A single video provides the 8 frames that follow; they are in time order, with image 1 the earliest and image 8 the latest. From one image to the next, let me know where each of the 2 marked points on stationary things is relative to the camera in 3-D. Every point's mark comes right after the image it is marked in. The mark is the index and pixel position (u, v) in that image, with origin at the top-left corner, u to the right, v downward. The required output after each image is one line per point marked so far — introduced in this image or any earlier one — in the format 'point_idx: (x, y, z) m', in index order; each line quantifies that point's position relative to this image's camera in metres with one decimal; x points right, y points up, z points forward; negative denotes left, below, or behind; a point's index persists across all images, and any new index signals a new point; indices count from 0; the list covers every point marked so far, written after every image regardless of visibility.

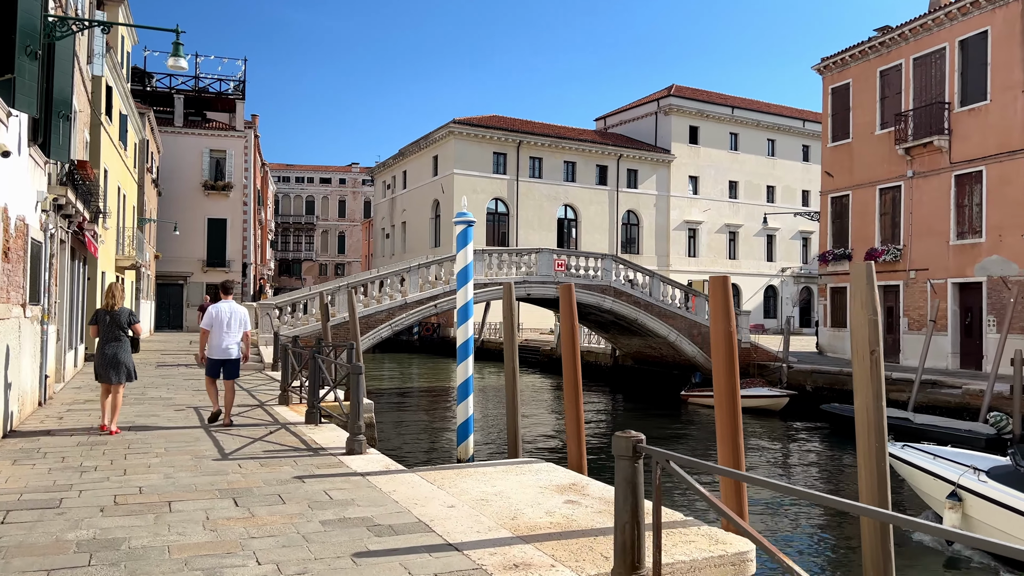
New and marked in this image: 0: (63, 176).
0: (-7.1, +1.8, +12.1) m
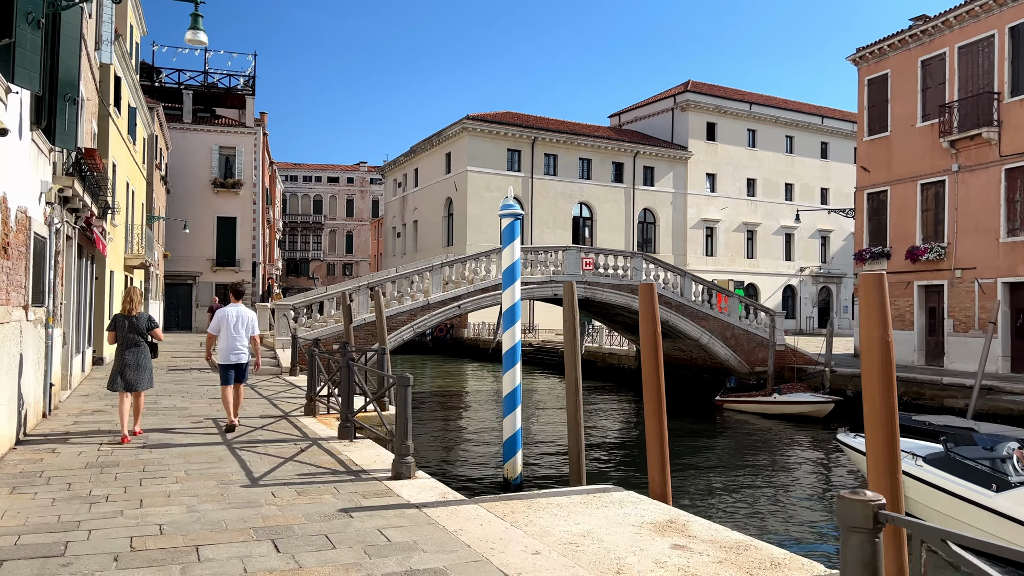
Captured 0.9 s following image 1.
0: (-6.4, +1.8, +11.1) m
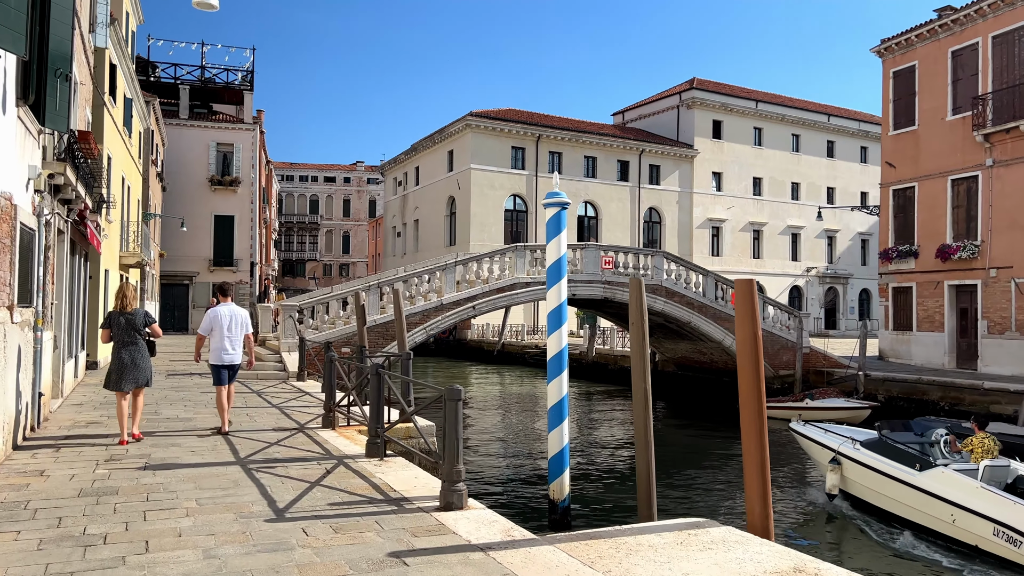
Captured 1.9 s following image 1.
0: (-5.9, +1.8, +10.1) m
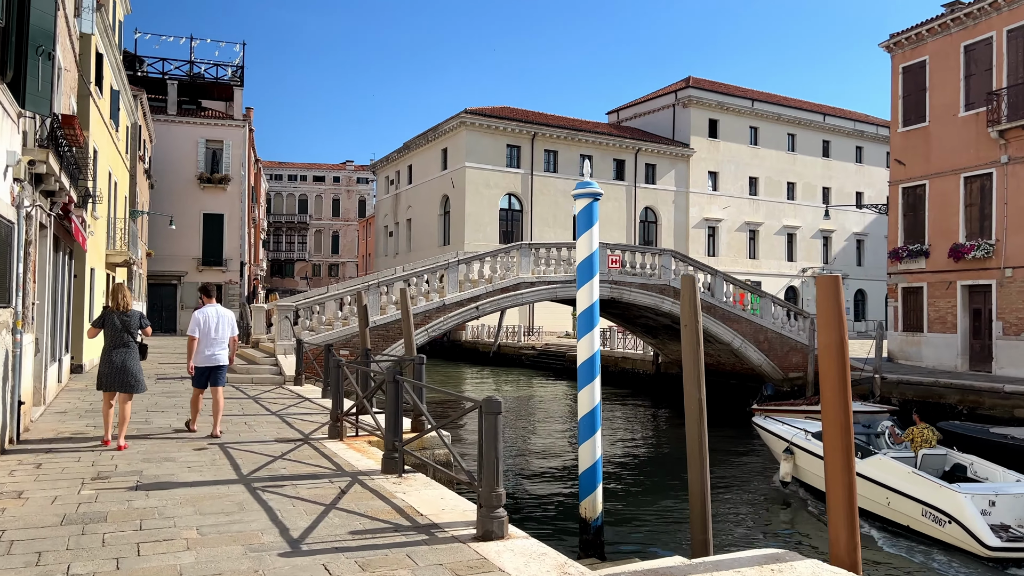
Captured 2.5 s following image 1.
0: (-5.7, +1.8, +9.3) m
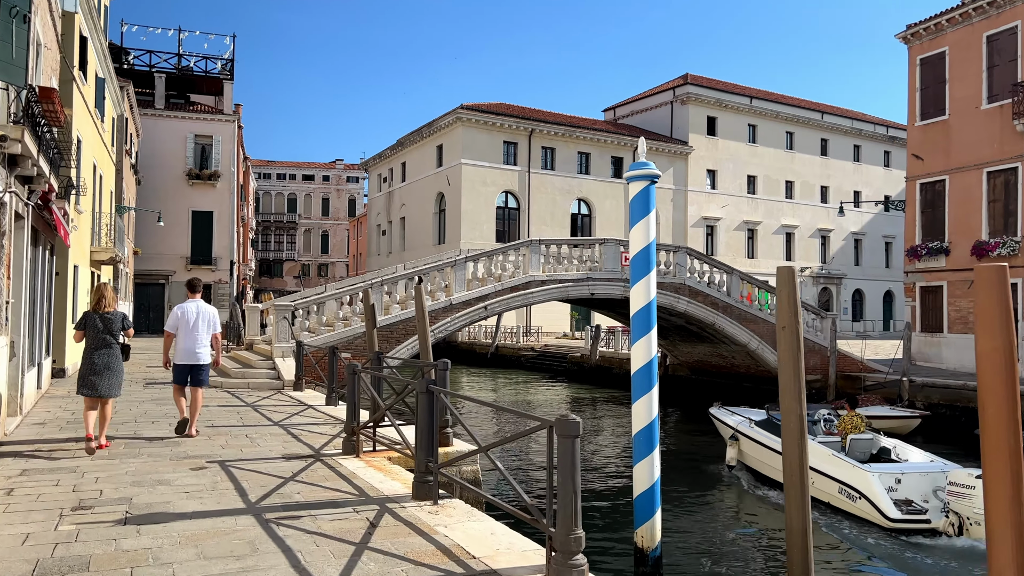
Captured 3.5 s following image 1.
0: (-5.3, +1.9, +8.2) m
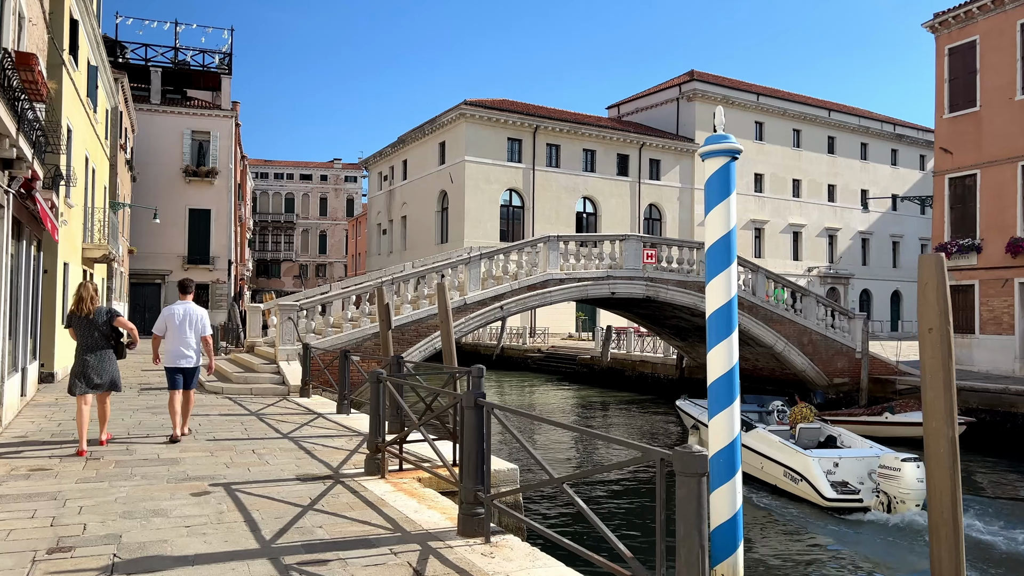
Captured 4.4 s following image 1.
0: (-4.8, +1.9, +7.2) m
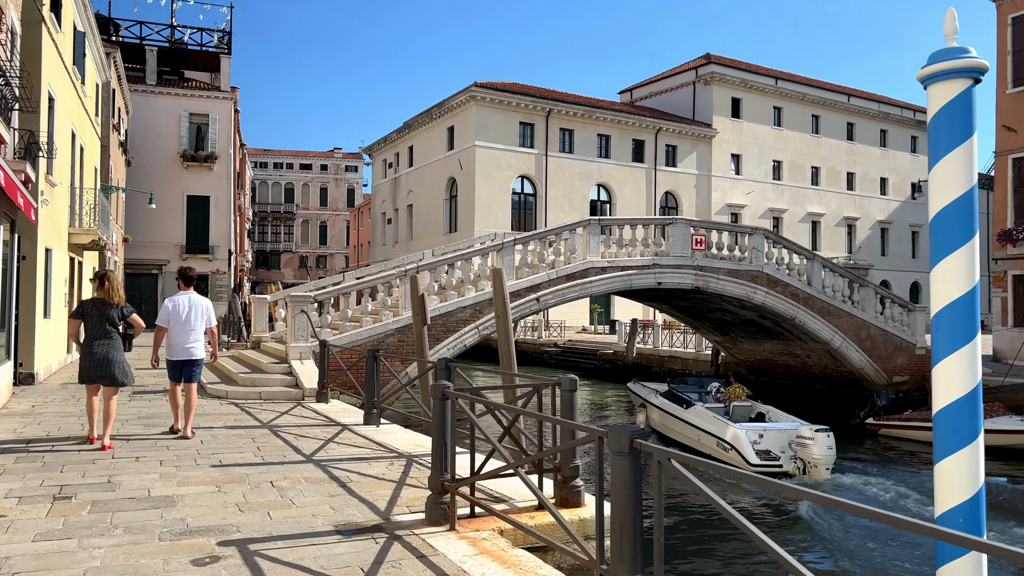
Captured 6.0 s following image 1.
0: (-4.1, +2.0, +5.3) m
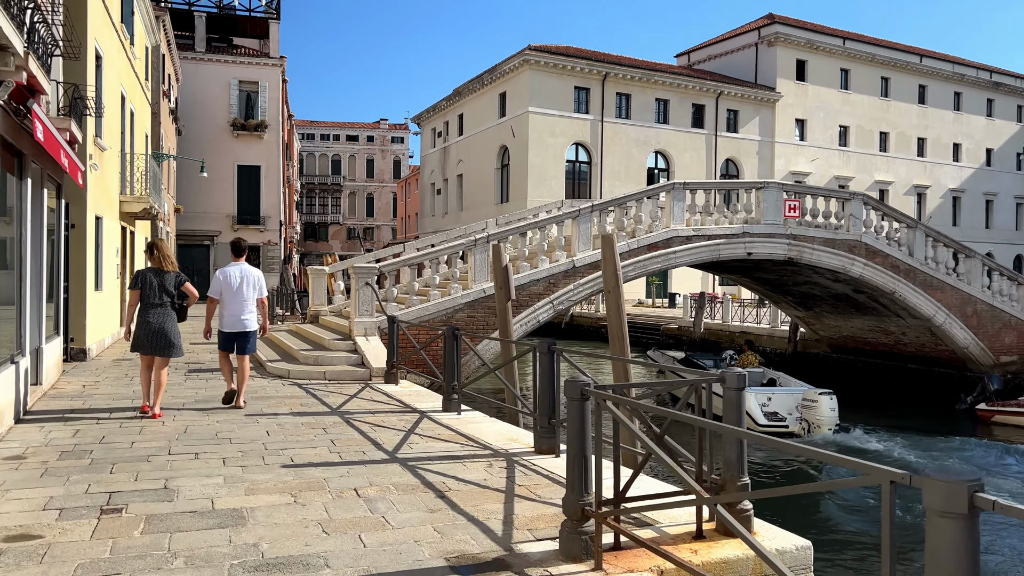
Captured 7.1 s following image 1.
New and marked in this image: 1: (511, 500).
0: (-3.2, +2.2, +4.3) m
1: (-0.1, -1.4, +5.1) m
